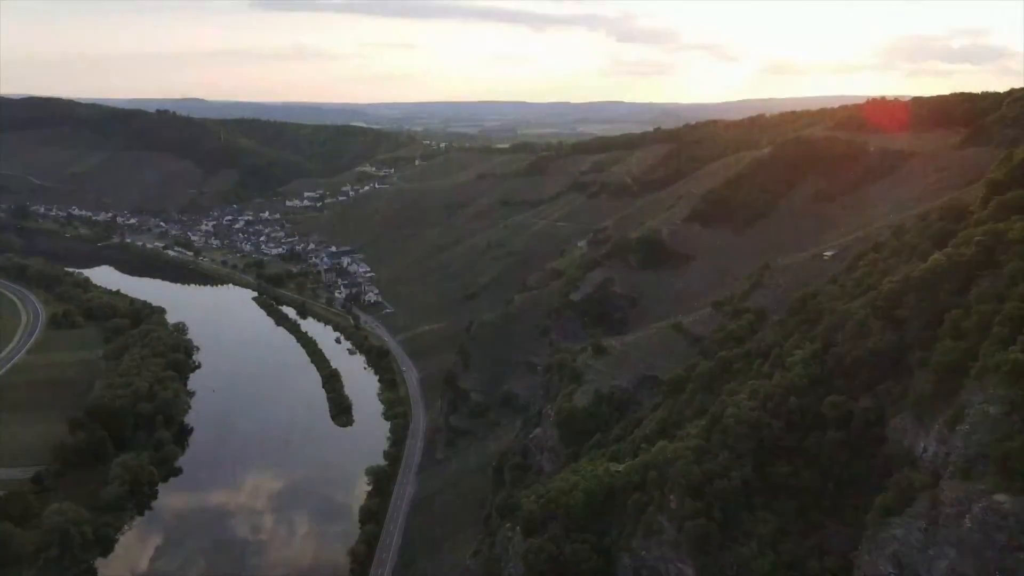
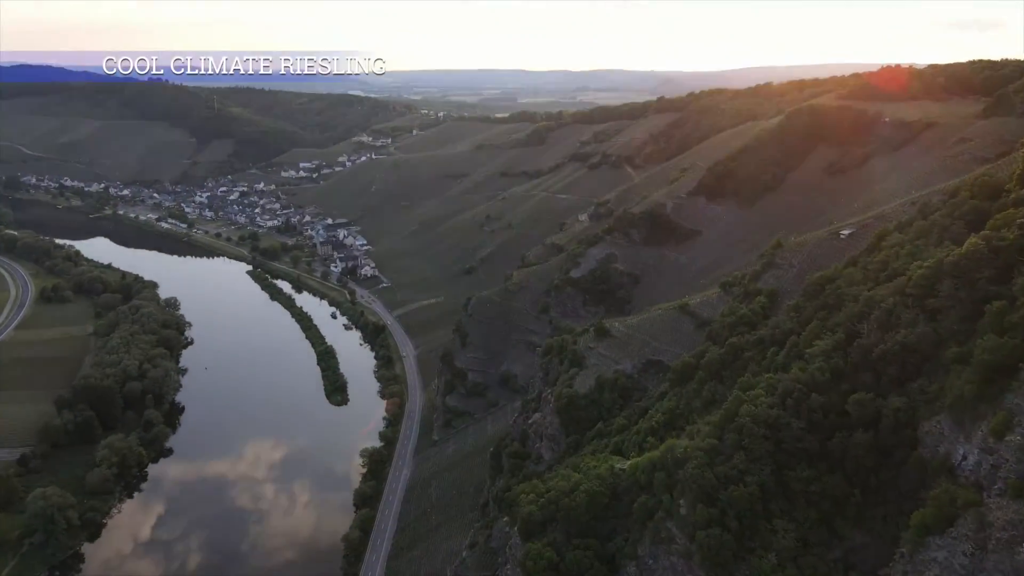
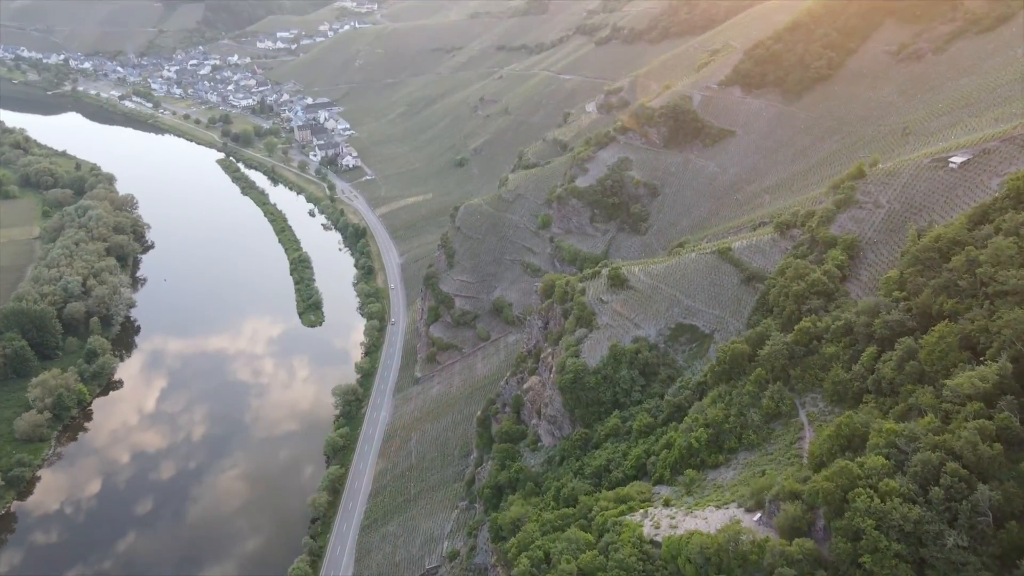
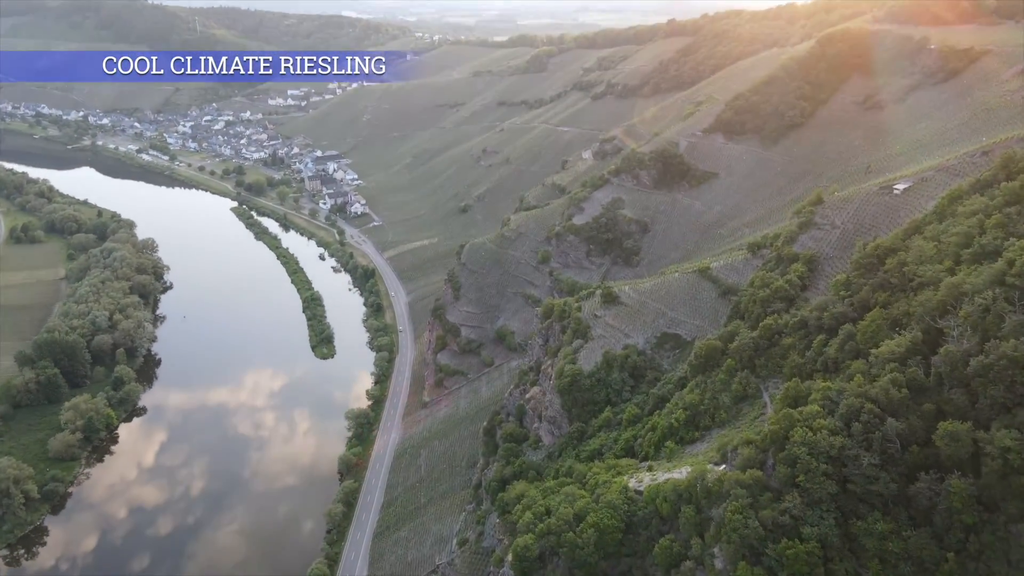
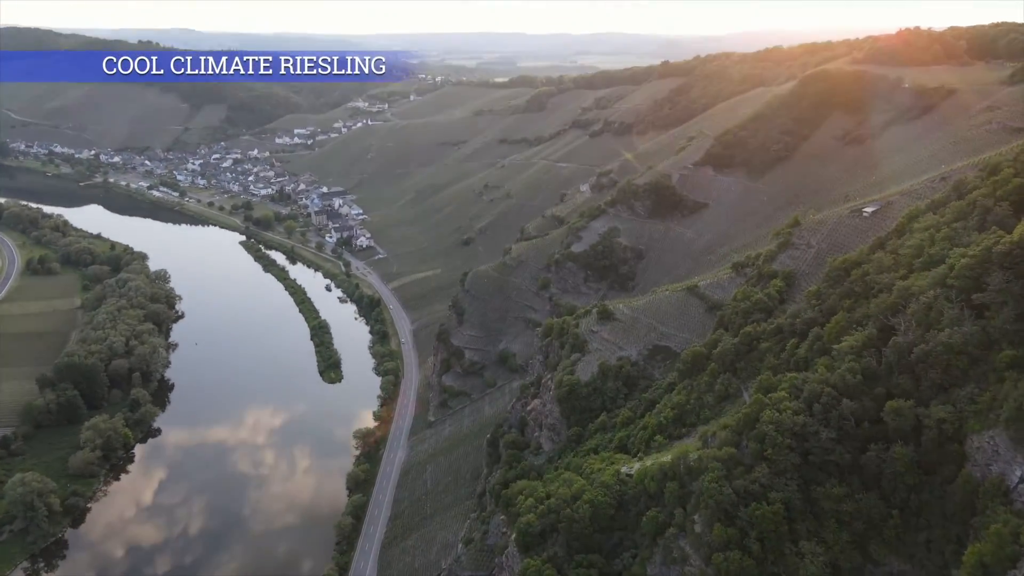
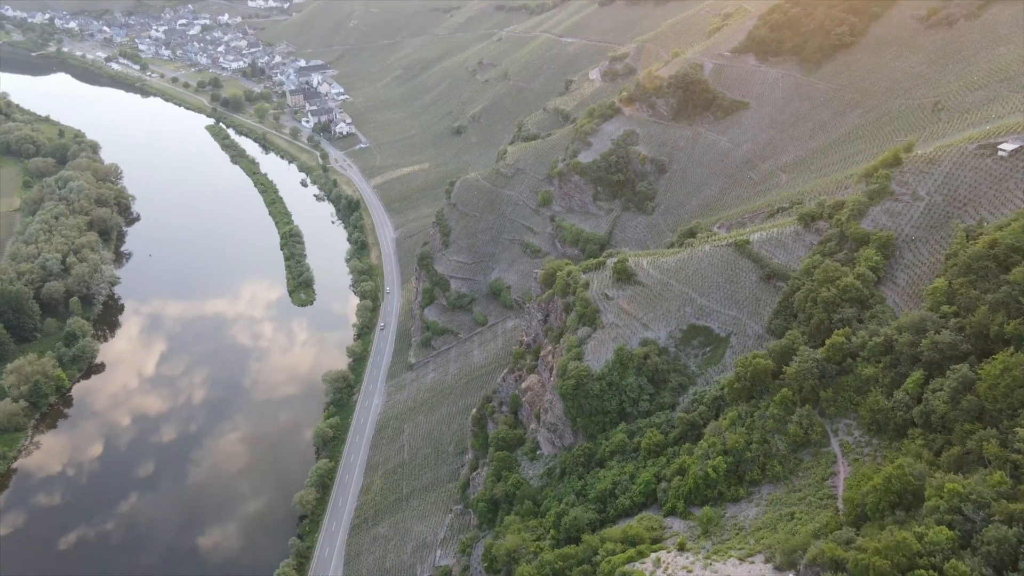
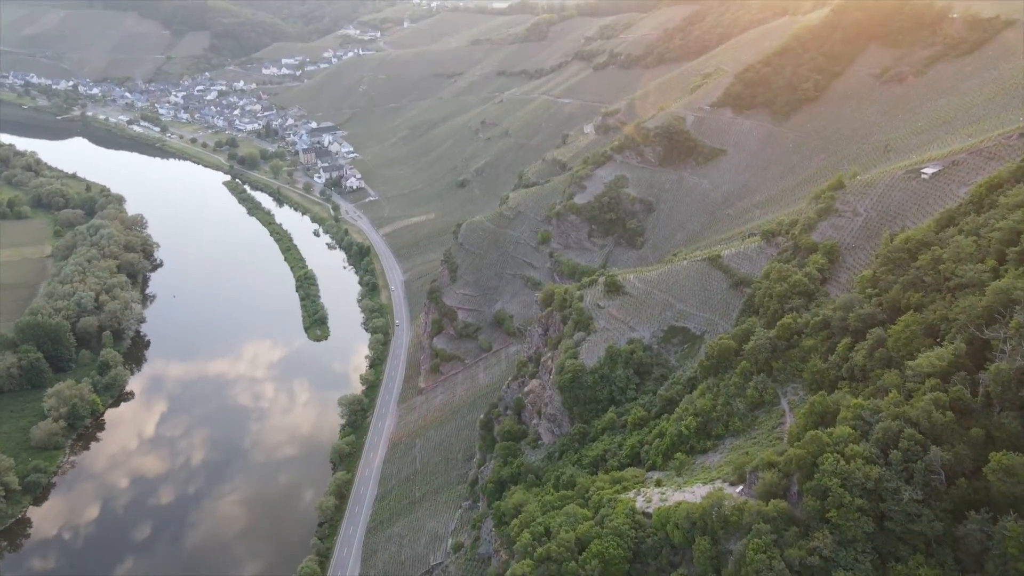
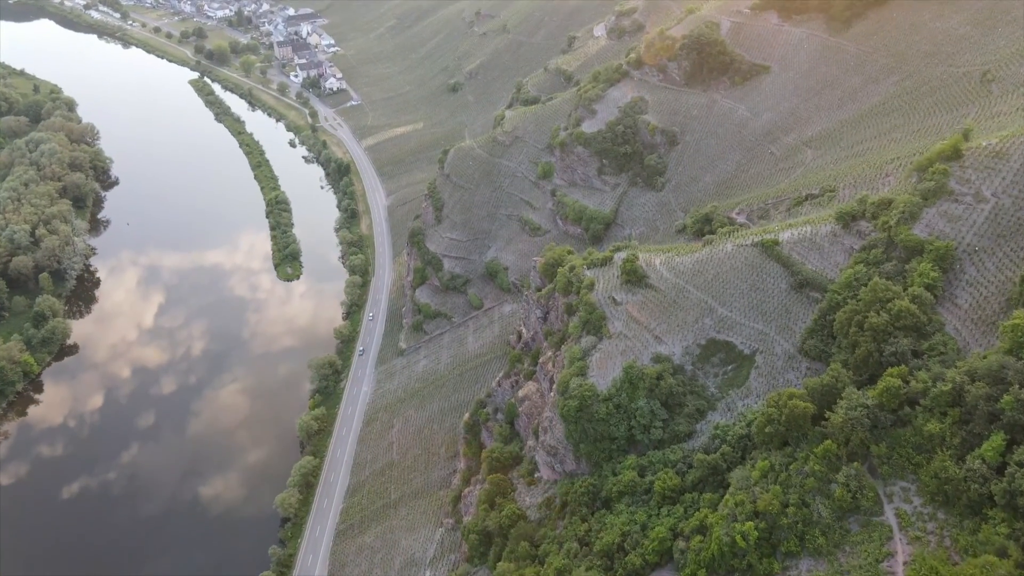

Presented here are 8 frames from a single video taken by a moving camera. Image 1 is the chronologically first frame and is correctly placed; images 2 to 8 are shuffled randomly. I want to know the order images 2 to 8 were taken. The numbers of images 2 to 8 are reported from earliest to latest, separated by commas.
2, 5, 4, 7, 3, 6, 8
